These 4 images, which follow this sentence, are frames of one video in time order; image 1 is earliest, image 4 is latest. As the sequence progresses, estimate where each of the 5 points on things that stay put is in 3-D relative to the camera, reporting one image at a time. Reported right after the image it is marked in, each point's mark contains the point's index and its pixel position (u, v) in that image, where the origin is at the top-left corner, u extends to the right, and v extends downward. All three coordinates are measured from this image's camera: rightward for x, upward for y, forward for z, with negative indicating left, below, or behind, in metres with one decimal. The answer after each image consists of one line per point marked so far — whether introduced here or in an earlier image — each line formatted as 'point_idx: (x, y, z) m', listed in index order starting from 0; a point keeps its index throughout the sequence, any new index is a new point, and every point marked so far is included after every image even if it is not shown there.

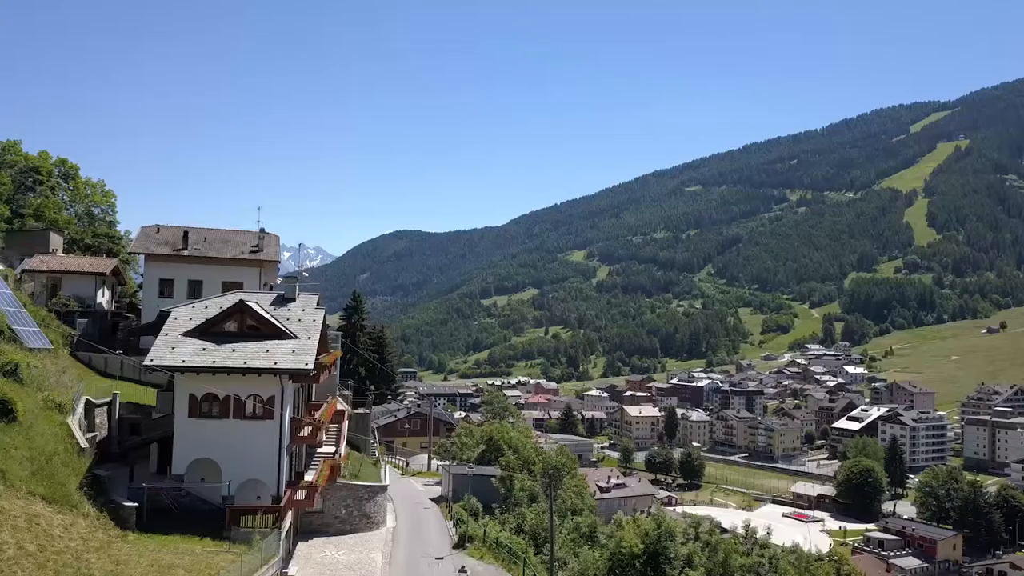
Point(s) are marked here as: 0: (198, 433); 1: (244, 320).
0: (-6.4, -3.0, +15.5) m
1: (-5.7, -0.7, +16.2) m
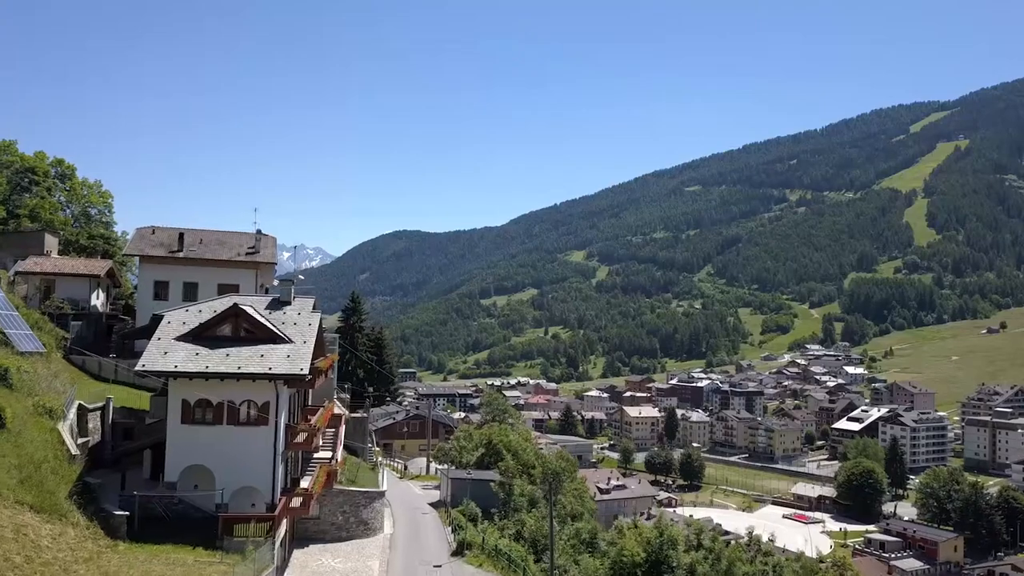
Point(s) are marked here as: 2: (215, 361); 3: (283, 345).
0: (-6.4, -3.1, +15.2) m
1: (-5.7, -0.7, +15.9) m
2: (-5.9, -1.5, +15.2) m
3: (-4.8, -1.2, +15.9) m
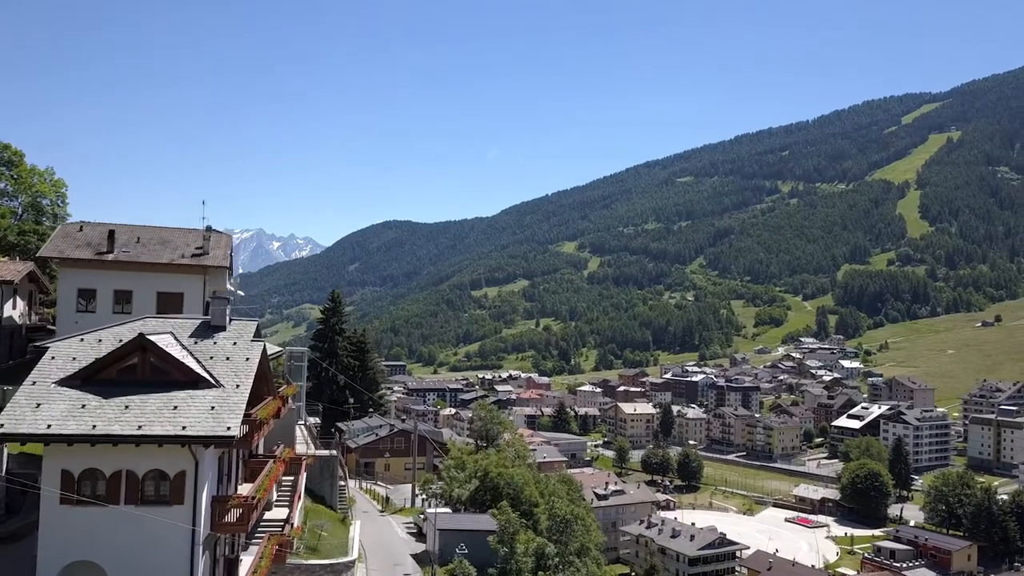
0: (-6.3, -3.4, +11.0) m
1: (-5.6, -1.1, +11.6) m
2: (-5.8, -1.8, +10.9) m
3: (-4.7, -1.6, +11.6) m
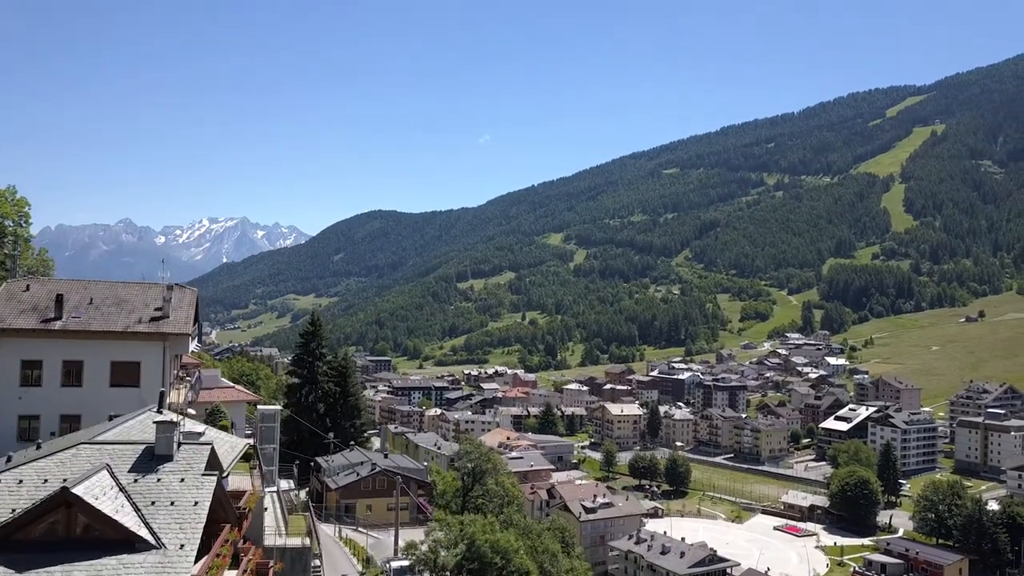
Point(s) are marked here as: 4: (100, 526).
0: (-6.4, -5.3, +9.1) m
1: (-5.7, -3.0, +9.8) m
2: (-5.9, -3.7, +9.1) m
3: (-4.7, -3.4, +9.8) m
4: (-5.4, -3.1, +9.8) m
